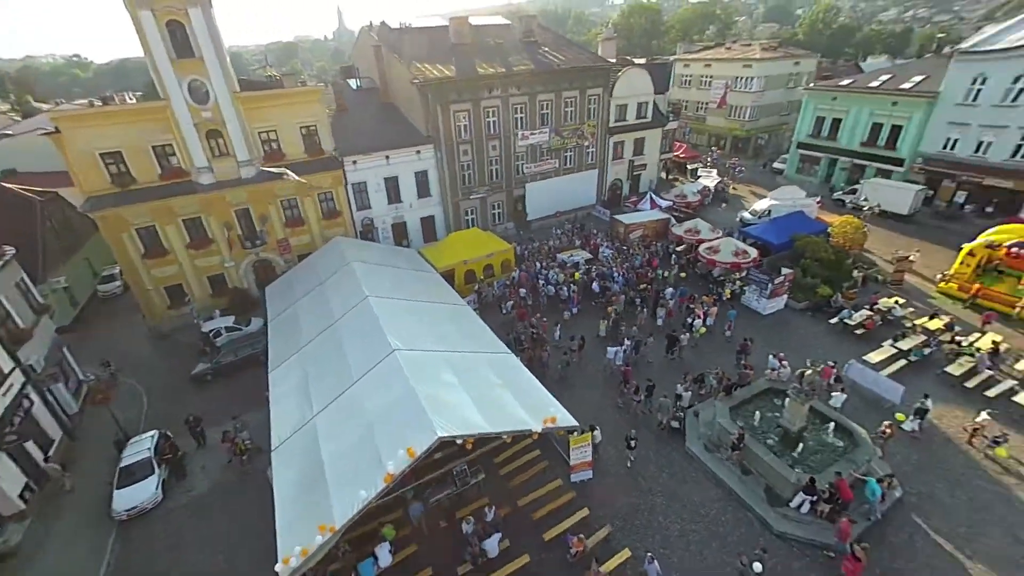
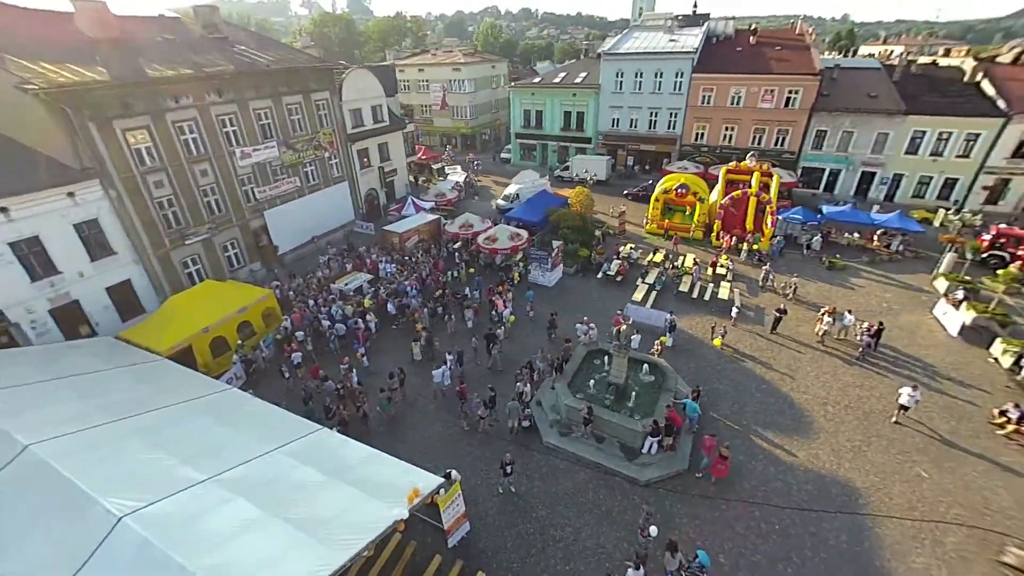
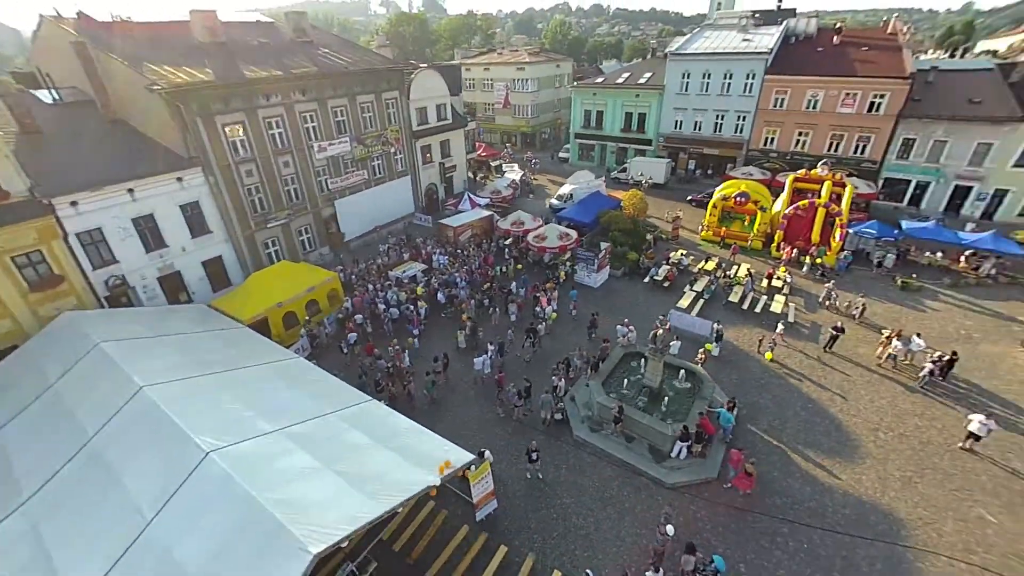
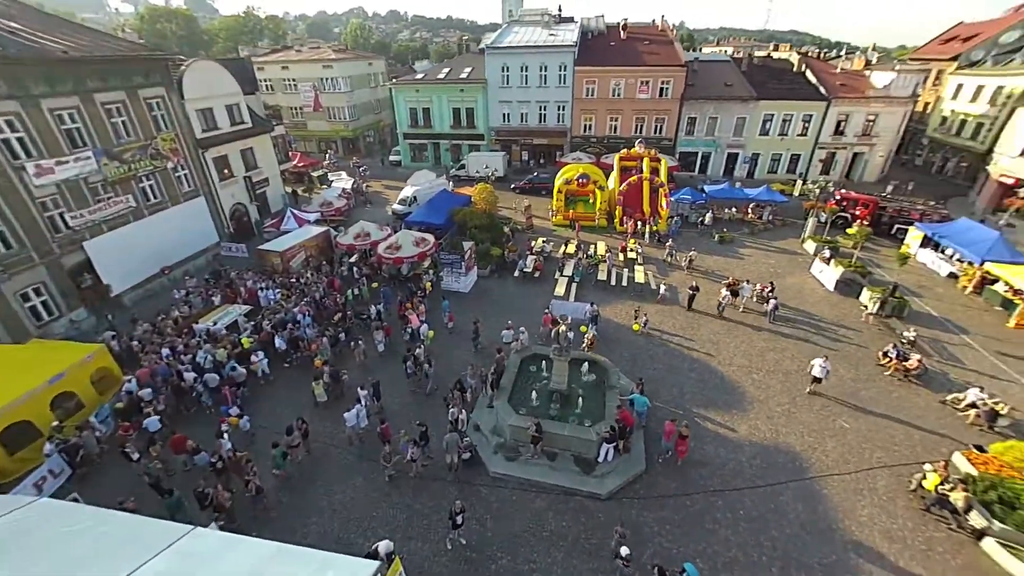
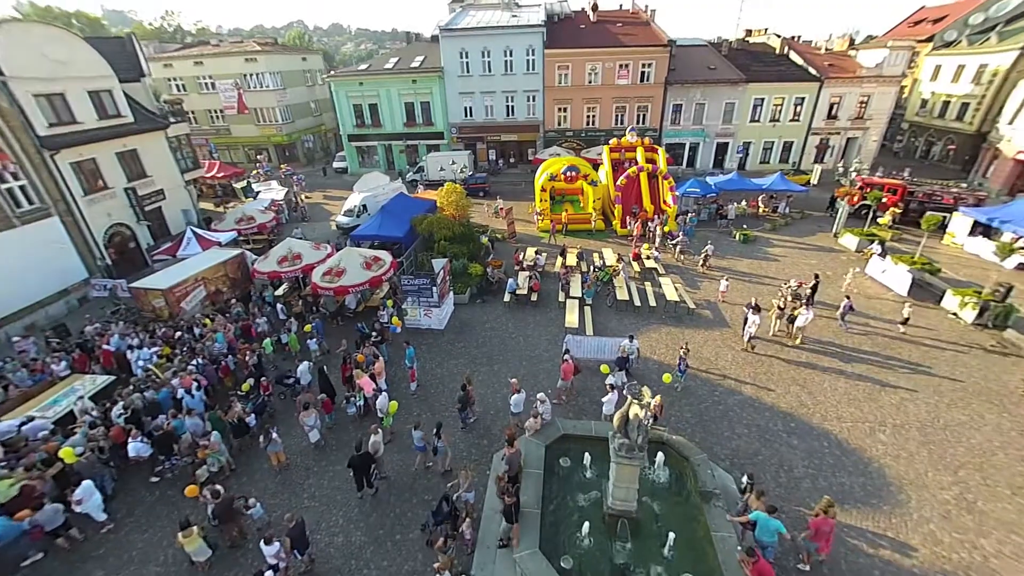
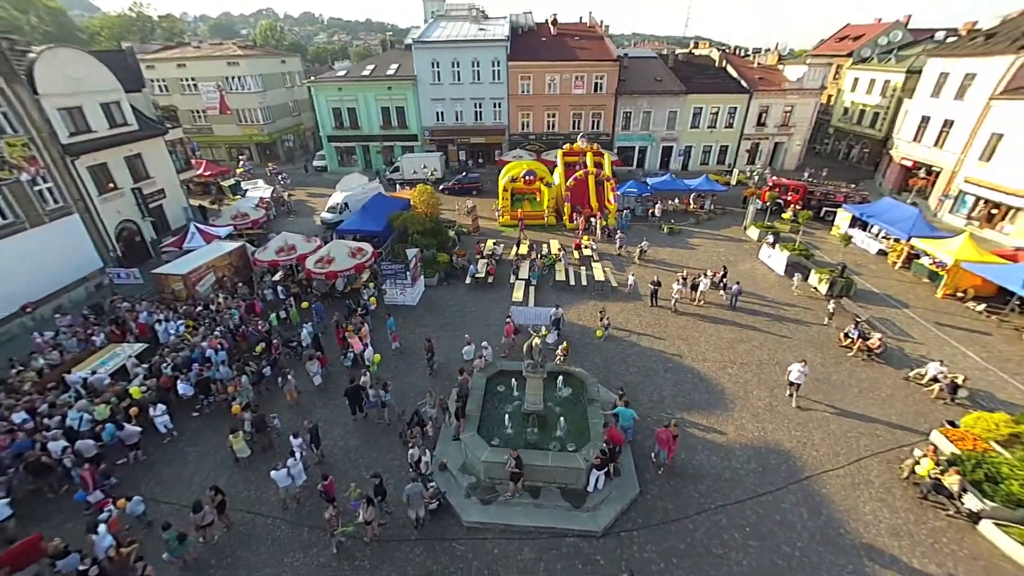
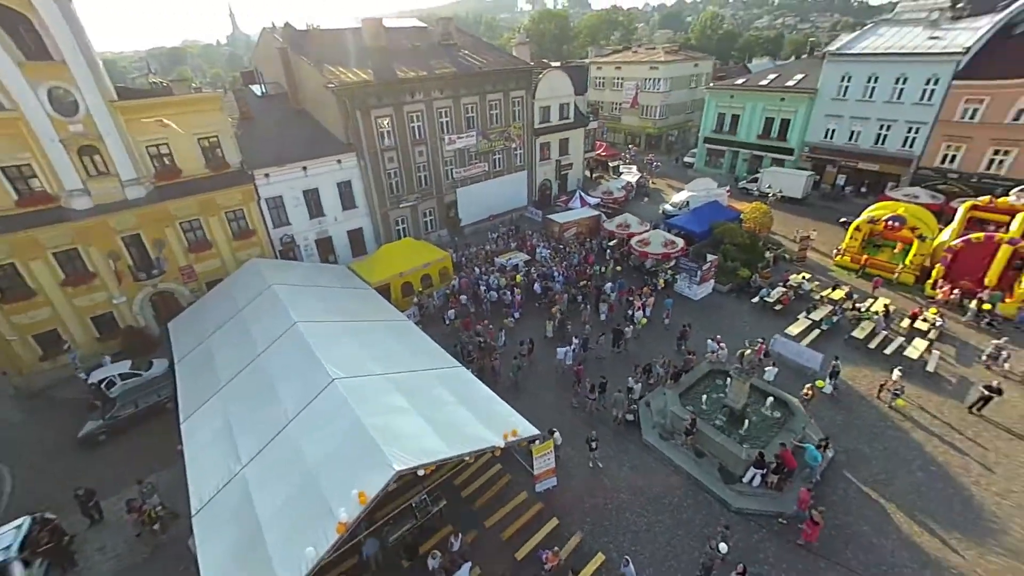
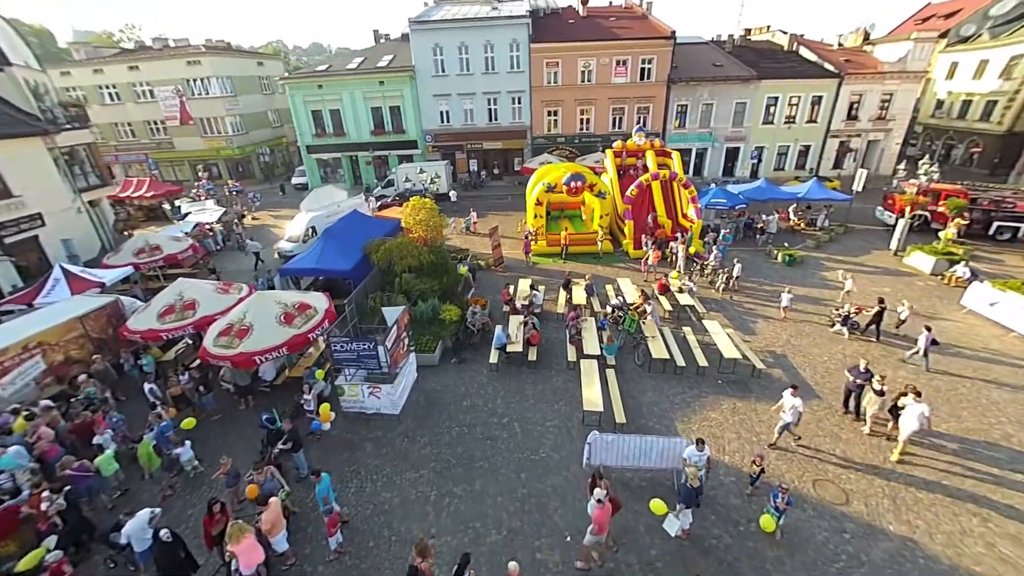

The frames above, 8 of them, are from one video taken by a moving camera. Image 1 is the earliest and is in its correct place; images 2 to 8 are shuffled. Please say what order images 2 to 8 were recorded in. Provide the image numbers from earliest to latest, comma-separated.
7, 3, 2, 4, 6, 5, 8
